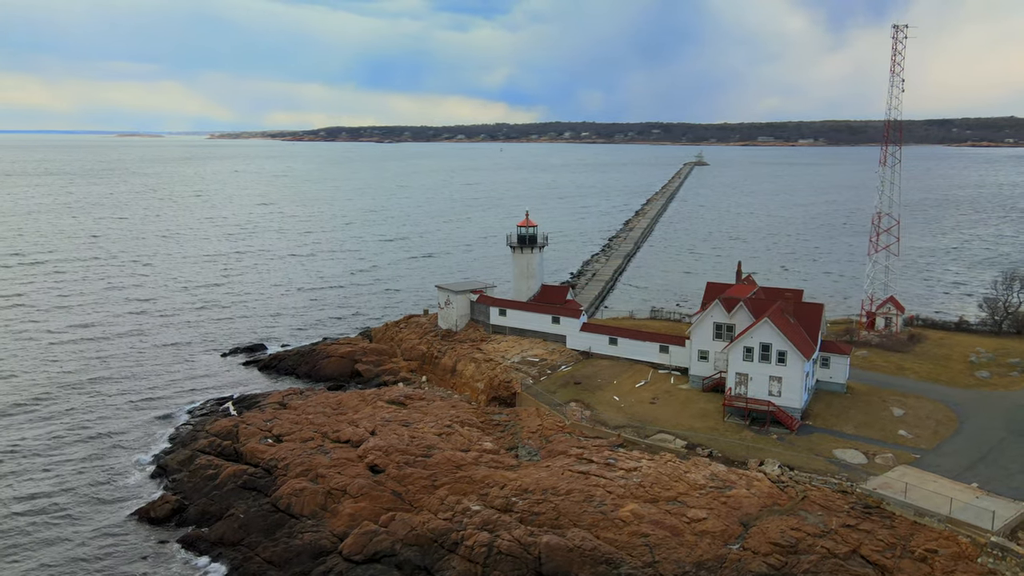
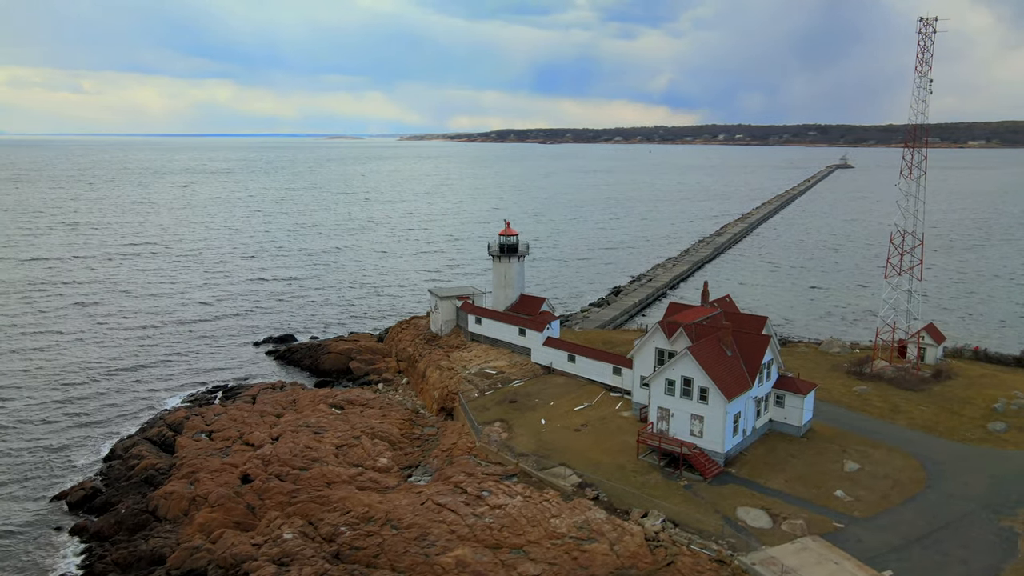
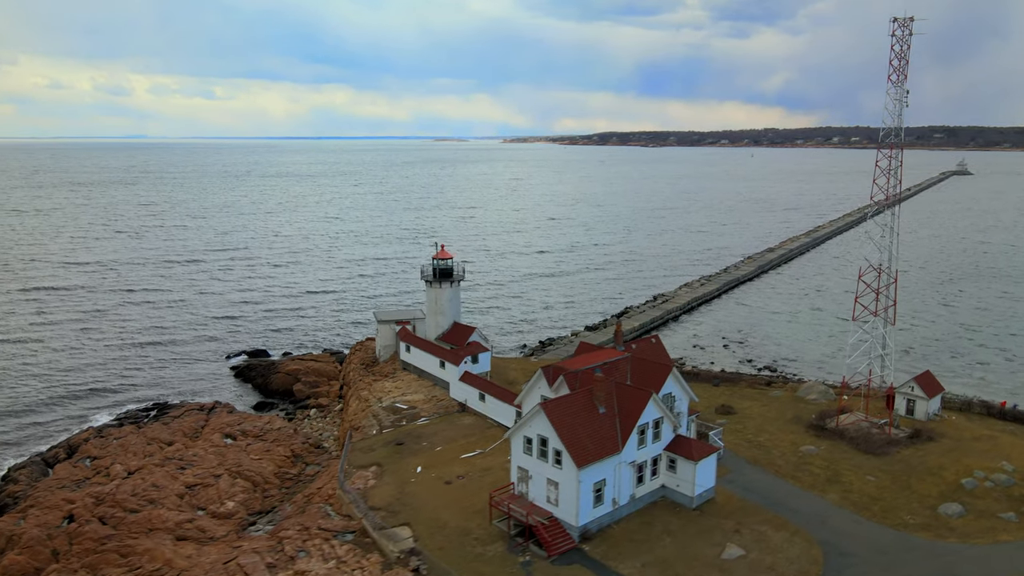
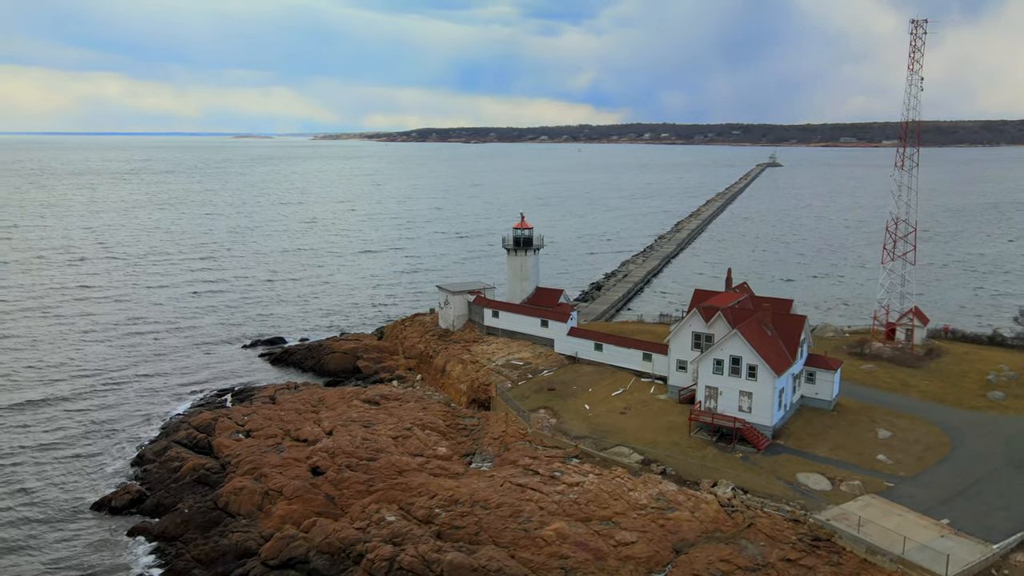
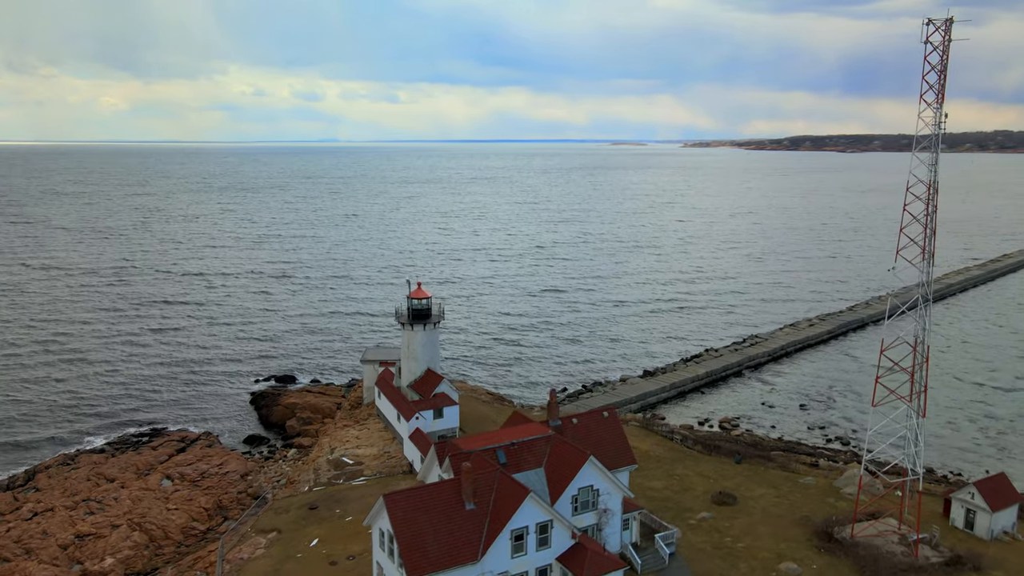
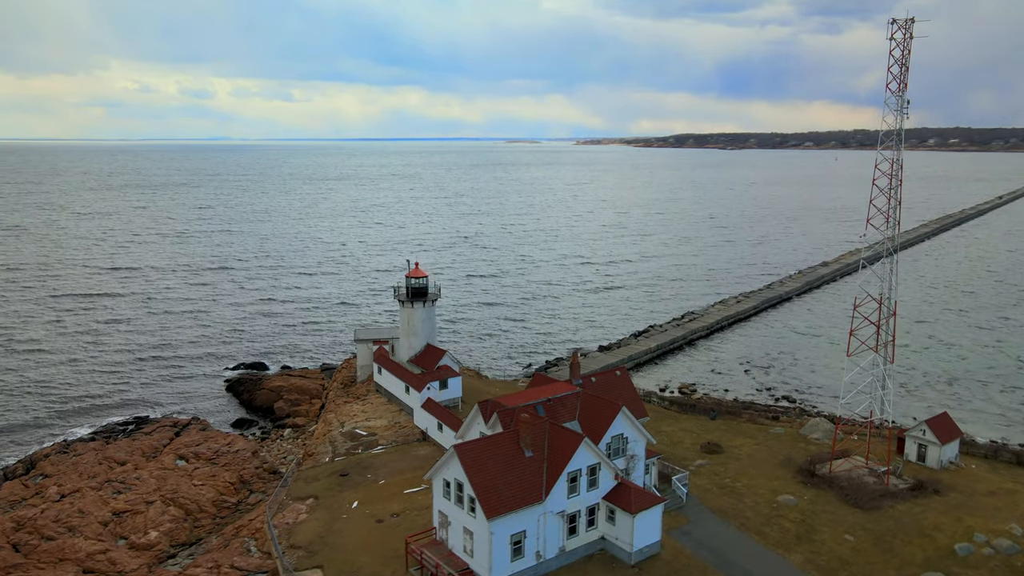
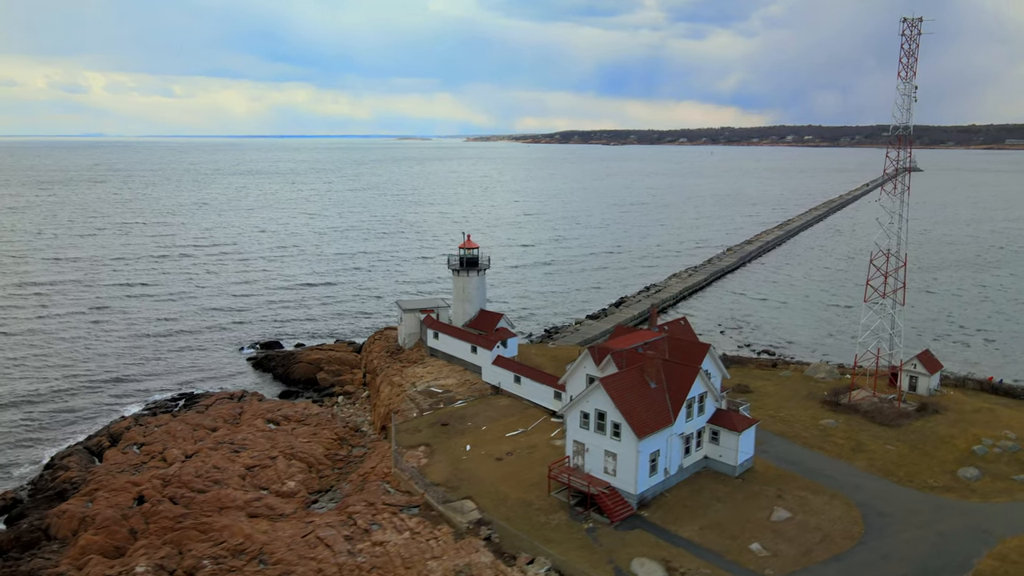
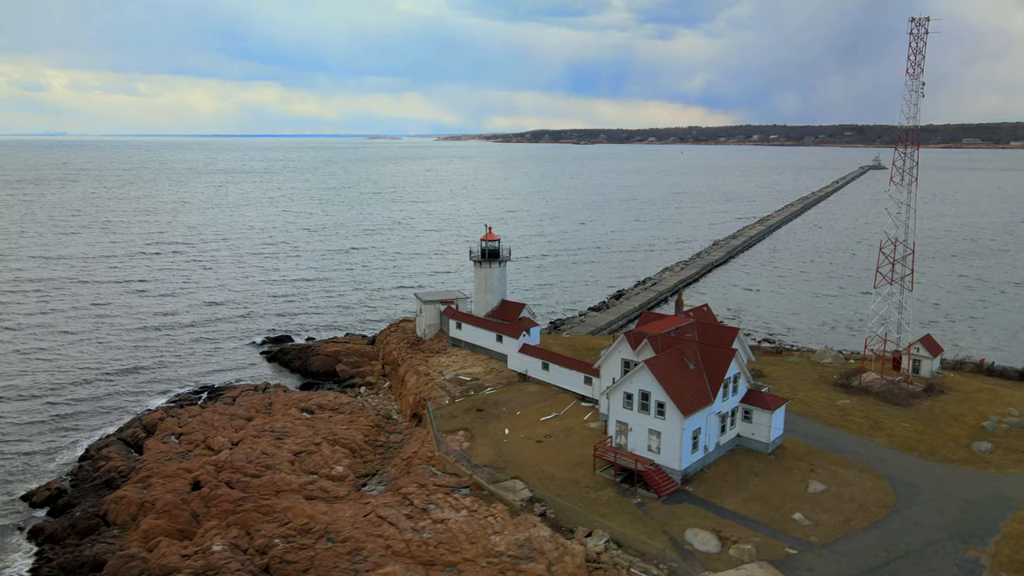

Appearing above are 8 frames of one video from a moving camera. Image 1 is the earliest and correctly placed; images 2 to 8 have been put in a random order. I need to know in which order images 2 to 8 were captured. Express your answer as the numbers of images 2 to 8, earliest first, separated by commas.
4, 2, 8, 7, 3, 6, 5
